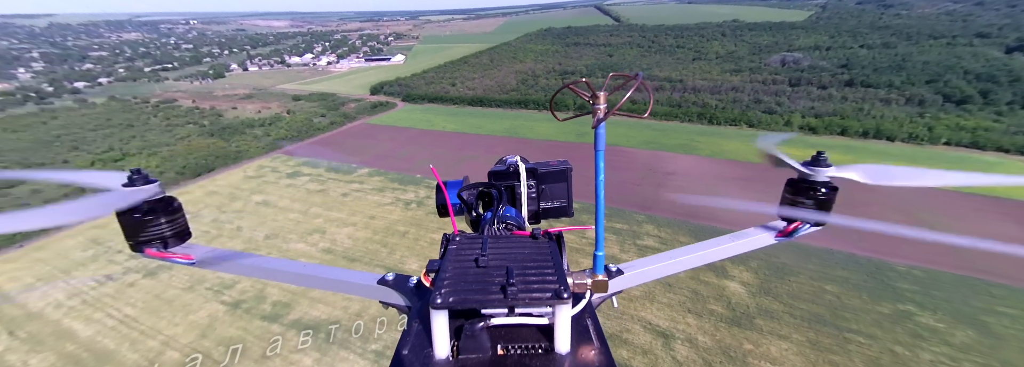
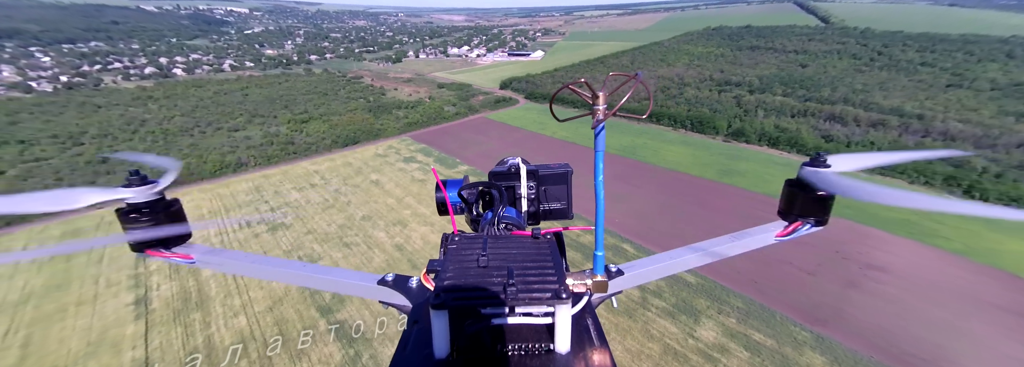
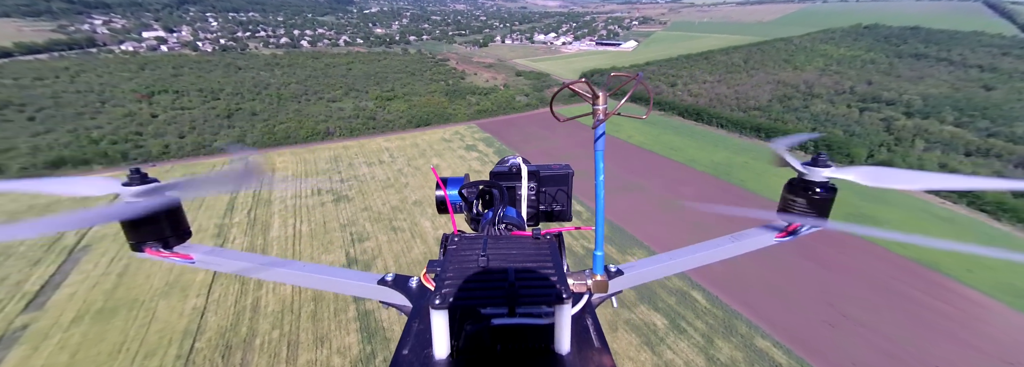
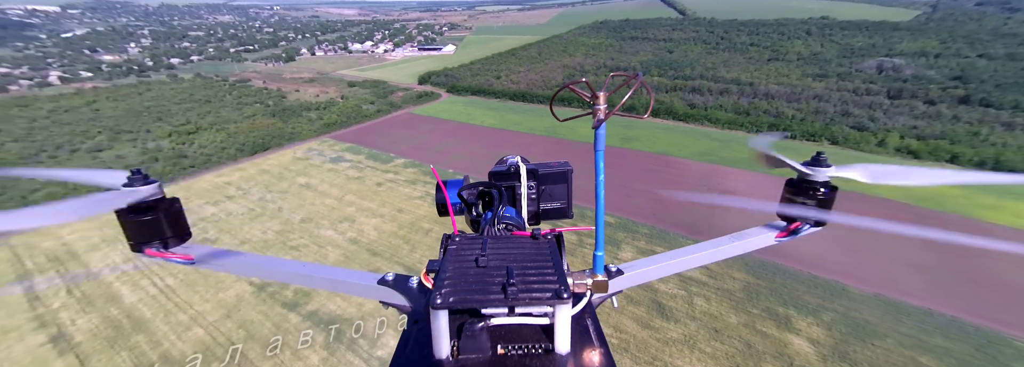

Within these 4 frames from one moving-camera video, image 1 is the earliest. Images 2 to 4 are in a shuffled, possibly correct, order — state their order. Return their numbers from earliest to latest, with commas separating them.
4, 2, 3
